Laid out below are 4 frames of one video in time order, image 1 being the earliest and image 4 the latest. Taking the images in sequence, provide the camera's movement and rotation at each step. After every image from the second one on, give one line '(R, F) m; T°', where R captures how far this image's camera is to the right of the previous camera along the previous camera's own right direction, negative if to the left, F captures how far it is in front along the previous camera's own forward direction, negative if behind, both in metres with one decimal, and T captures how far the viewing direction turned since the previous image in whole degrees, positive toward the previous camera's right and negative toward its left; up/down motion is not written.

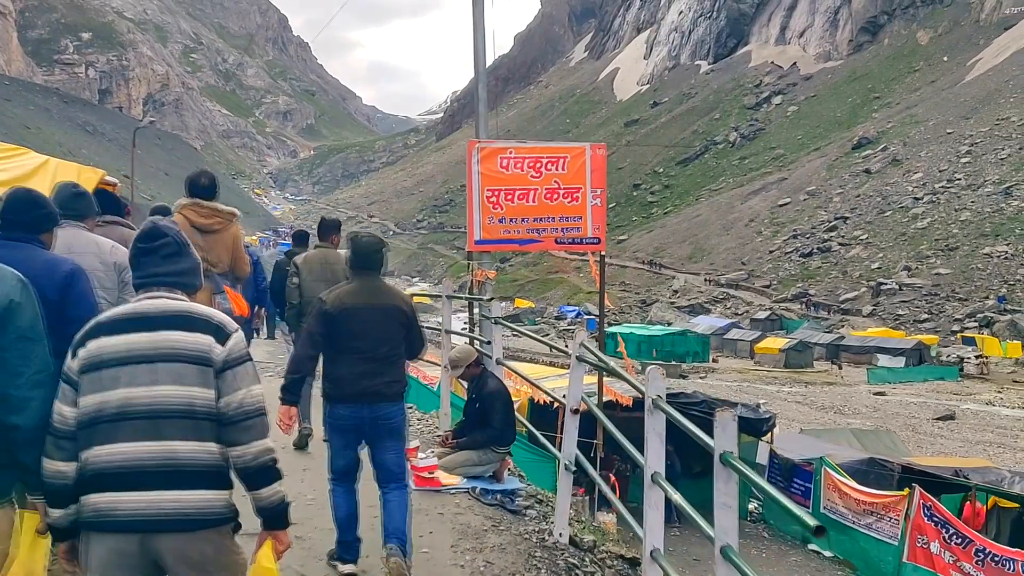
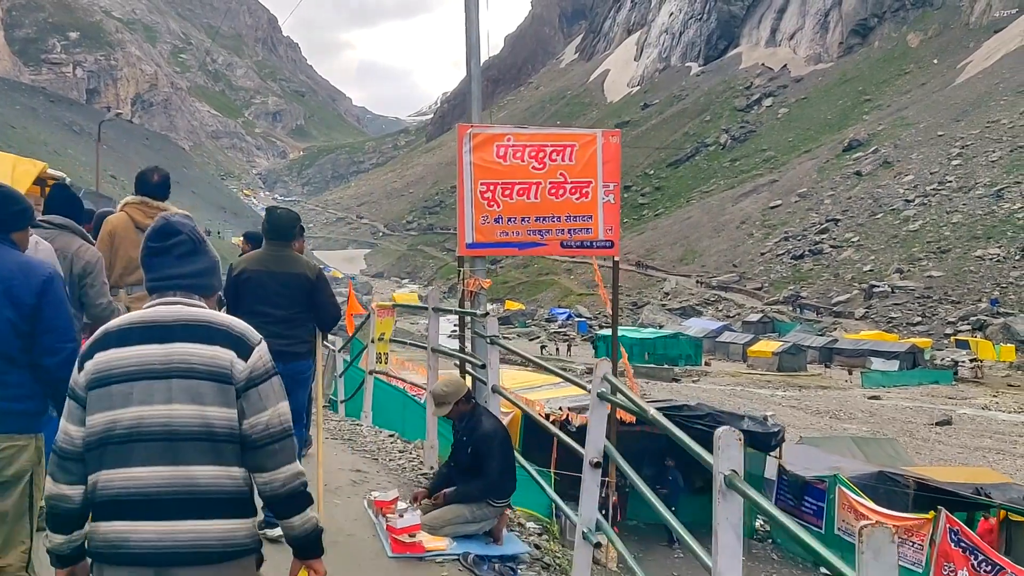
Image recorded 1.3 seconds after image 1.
(0.0, +0.4) m; +1°
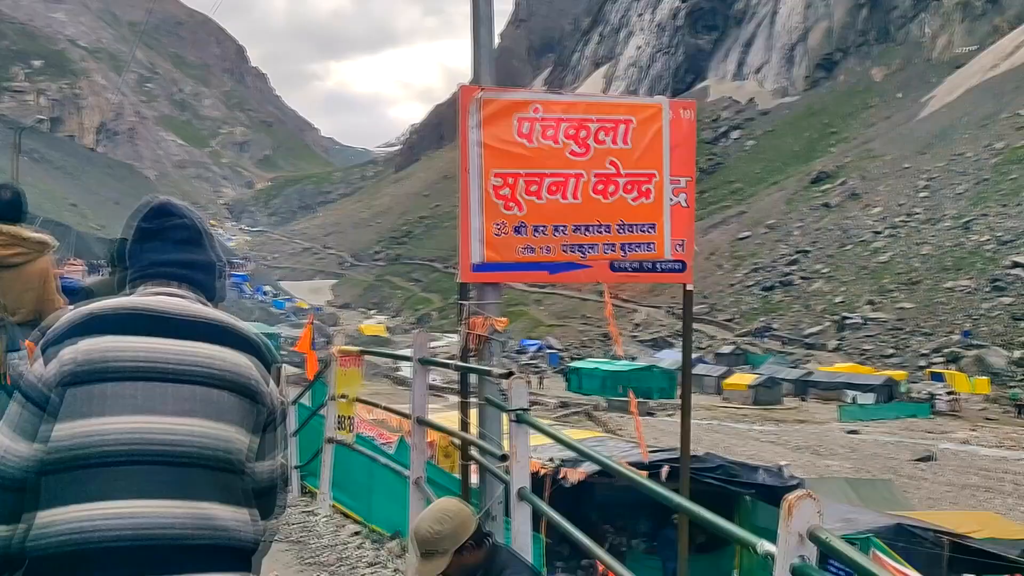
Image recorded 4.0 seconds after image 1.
(-0.1, +0.9) m; +2°
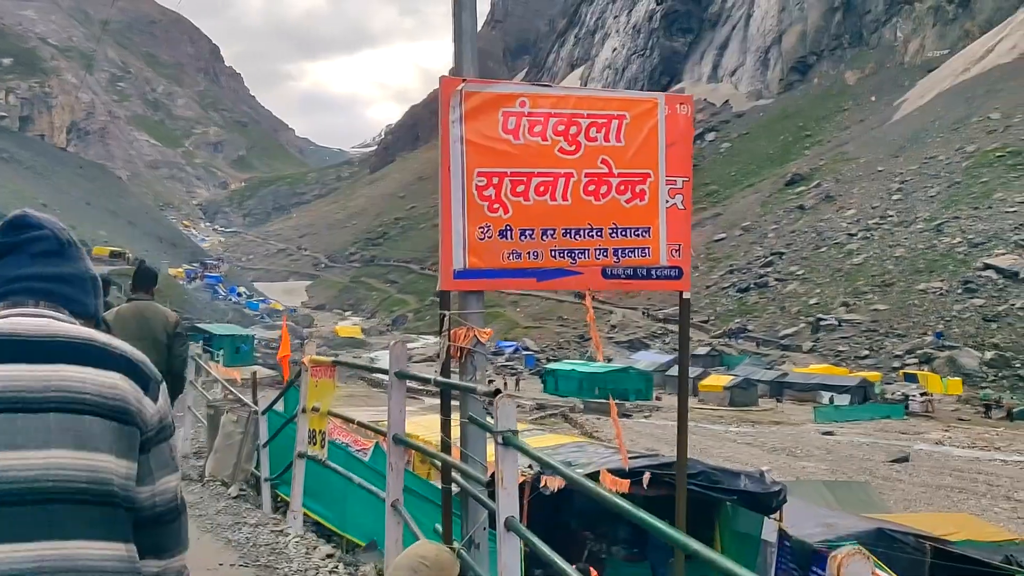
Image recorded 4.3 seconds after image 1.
(0.0, +0.2) m; +2°
